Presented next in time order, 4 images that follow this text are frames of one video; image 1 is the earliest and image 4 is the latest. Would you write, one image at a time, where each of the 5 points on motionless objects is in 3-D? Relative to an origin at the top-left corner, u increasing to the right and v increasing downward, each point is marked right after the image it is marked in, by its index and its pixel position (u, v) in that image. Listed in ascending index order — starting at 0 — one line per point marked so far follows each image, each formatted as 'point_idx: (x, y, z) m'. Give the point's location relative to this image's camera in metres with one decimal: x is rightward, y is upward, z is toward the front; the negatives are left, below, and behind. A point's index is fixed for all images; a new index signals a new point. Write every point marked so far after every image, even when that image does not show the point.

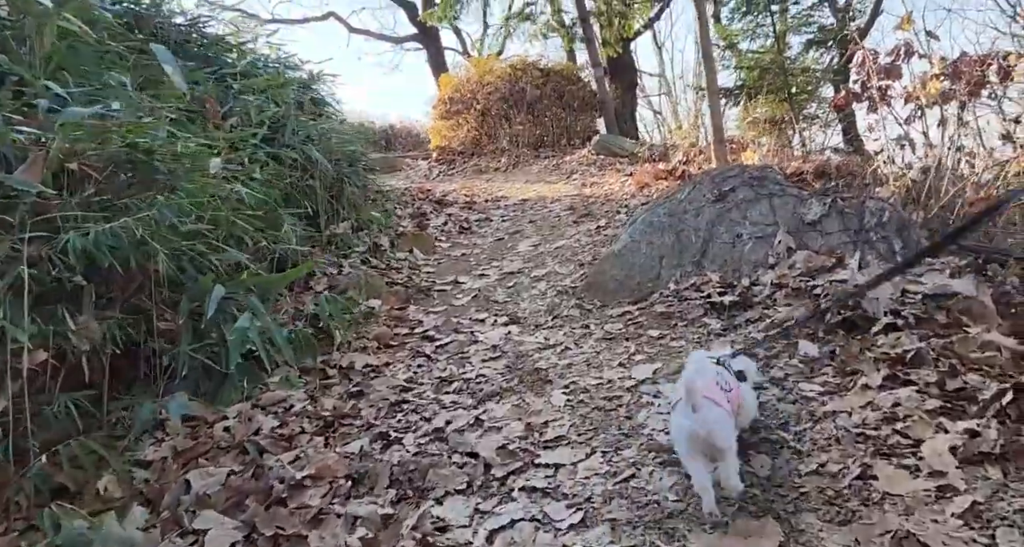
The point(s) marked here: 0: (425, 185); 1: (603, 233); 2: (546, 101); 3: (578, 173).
0: (-1.1, +1.2, +10.7) m
1: (+0.7, +0.3, +6.4) m
2: (+0.5, +2.4, +11.6) m
3: (+0.8, +1.2, +10.1) m
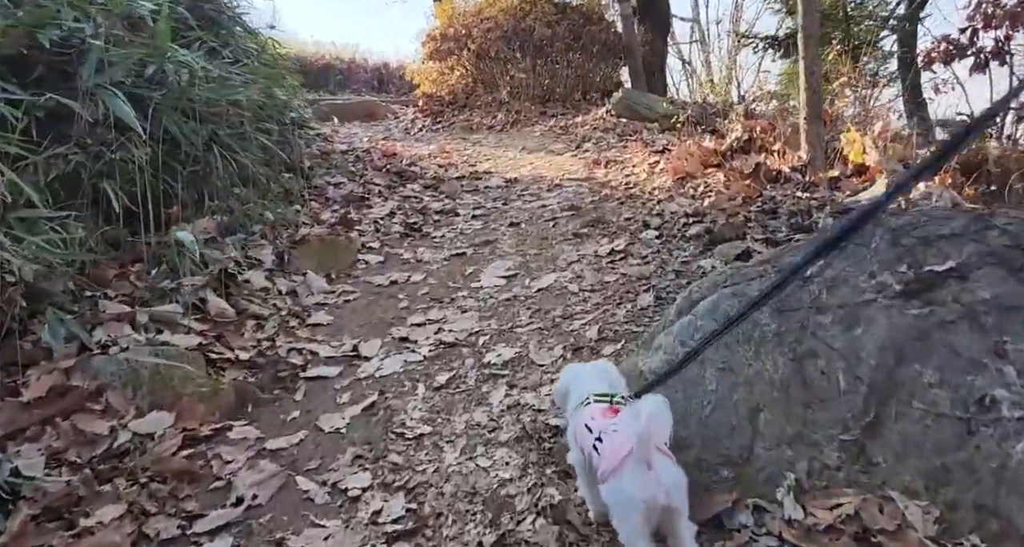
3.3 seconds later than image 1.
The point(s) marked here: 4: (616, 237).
0: (-1.2, +1.2, +8.0) m
1: (+0.5, 0.0, +3.7) m
2: (+0.5, +2.5, +8.8) m
3: (+0.7, +1.2, +7.3) m
4: (+0.5, +0.2, +4.2) m
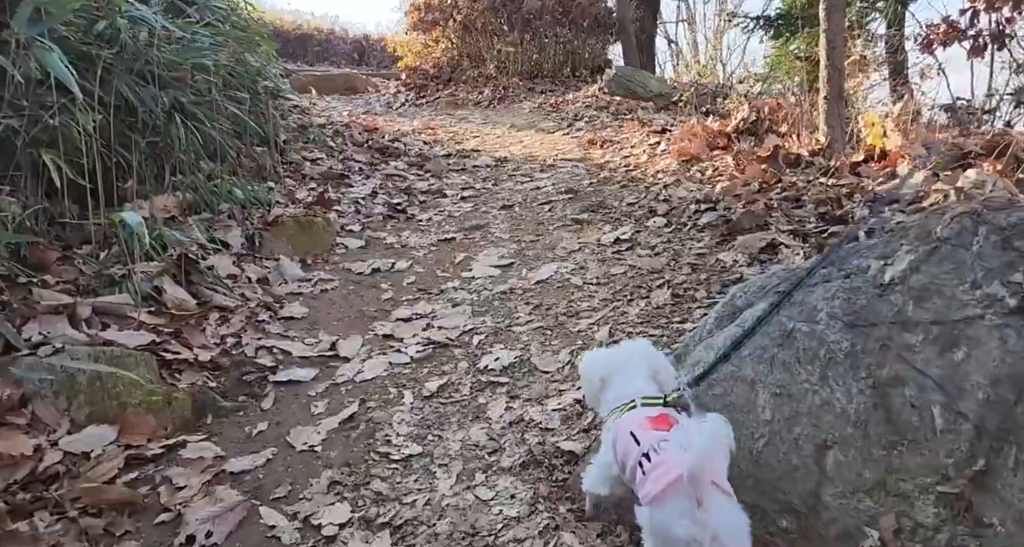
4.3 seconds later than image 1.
0: (-1.3, +1.4, +7.5) m
1: (+0.5, +0.1, +3.4) m
2: (+0.4, +2.6, +8.4) m
3: (+0.6, +1.3, +6.9) m
4: (+0.5, +0.2, +3.9) m
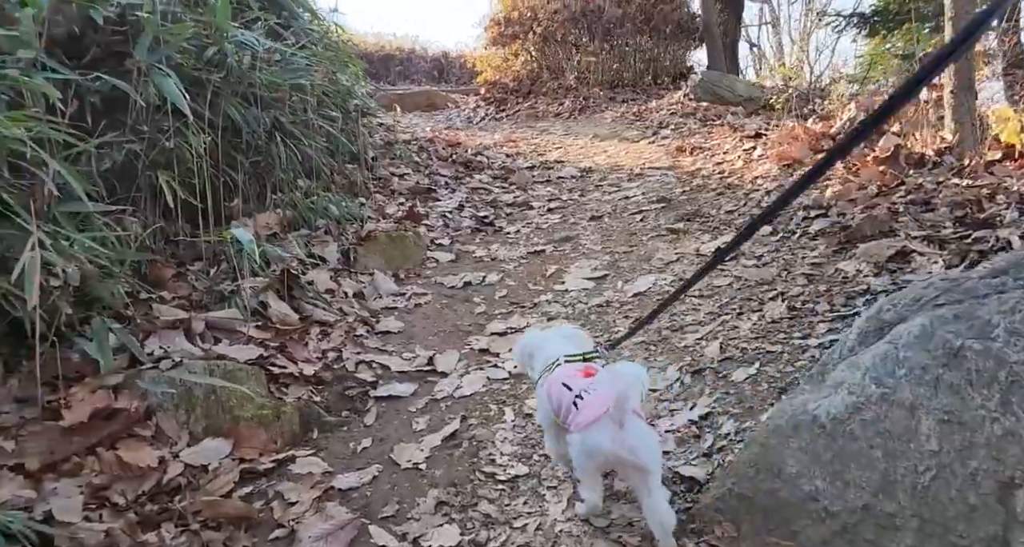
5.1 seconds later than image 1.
0: (-0.6, +1.3, +7.6) m
1: (+0.9, 0.0, +3.2) m
2: (+1.2, +2.5, +8.3) m
3: (+1.3, +1.2, +6.8) m
4: (+0.9, +0.2, +3.7) m
